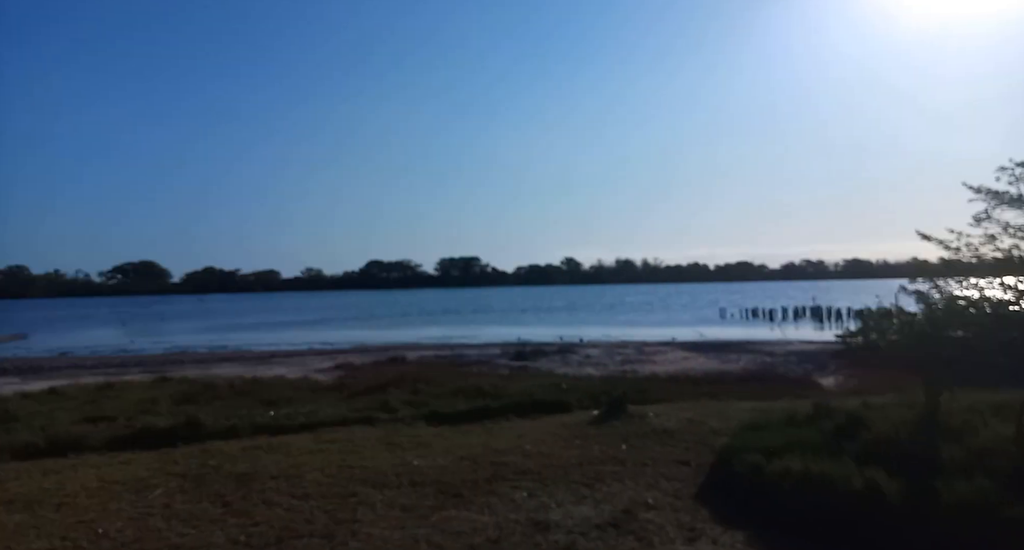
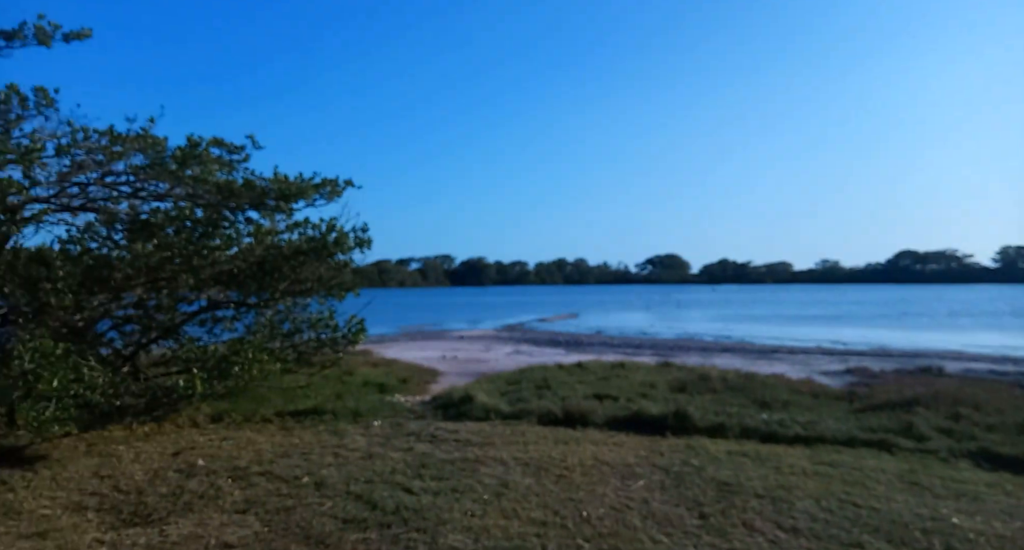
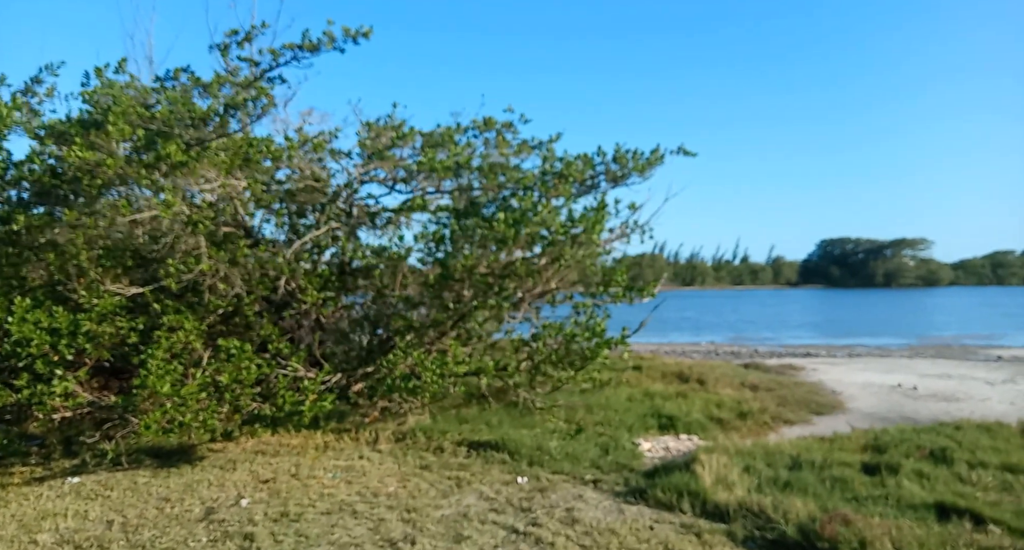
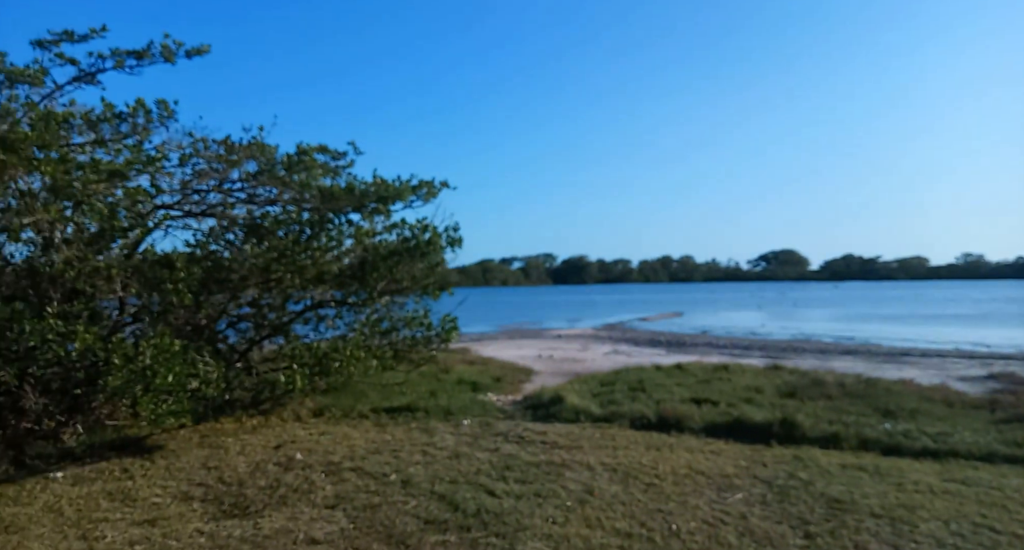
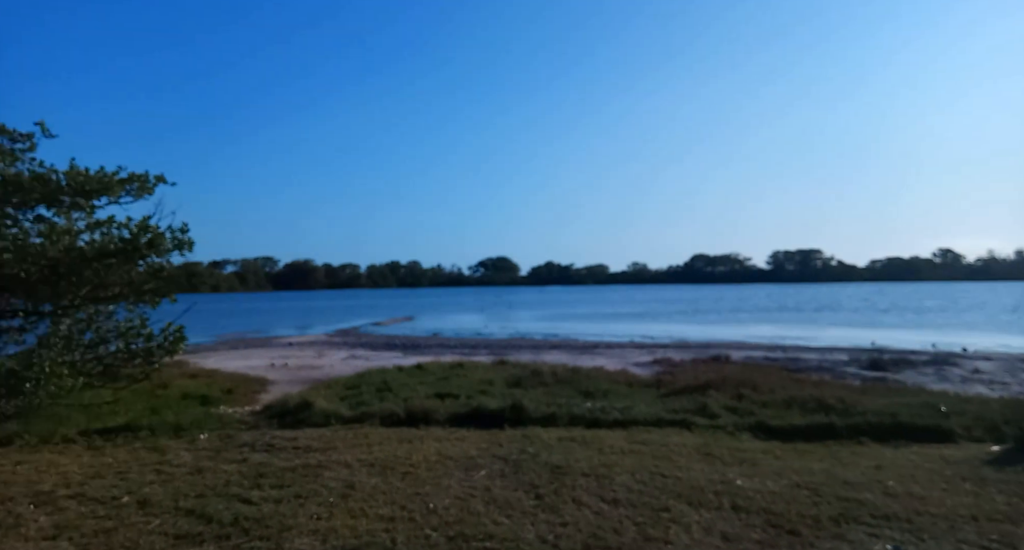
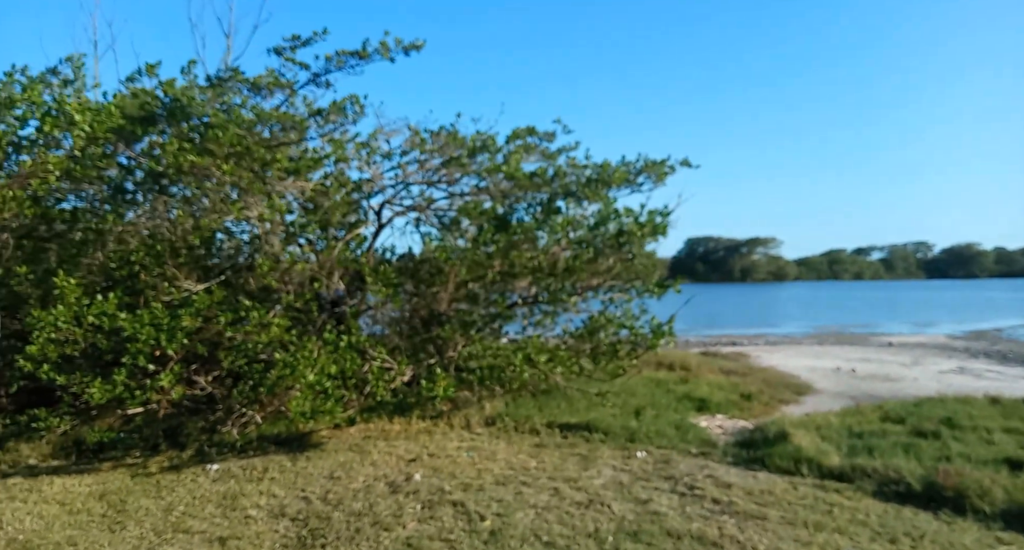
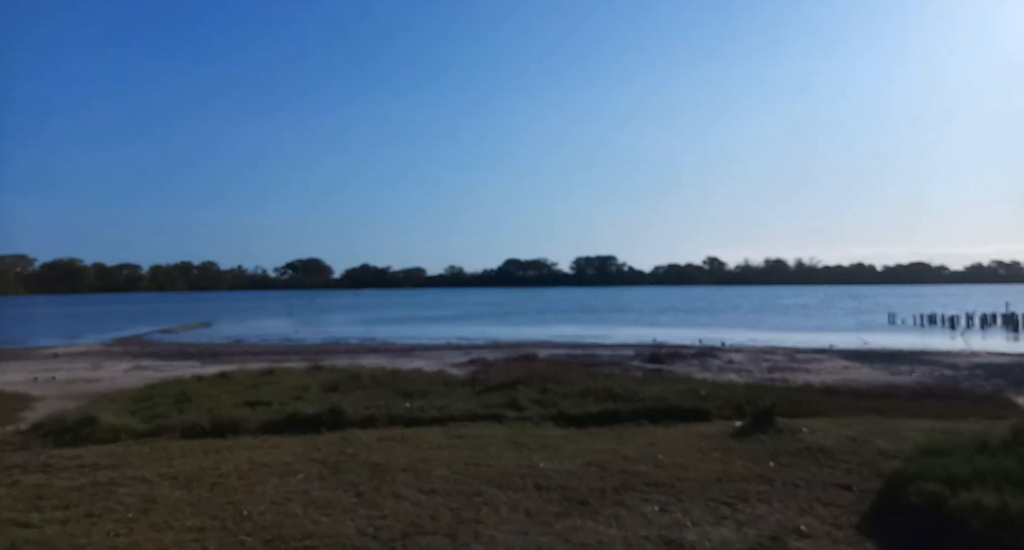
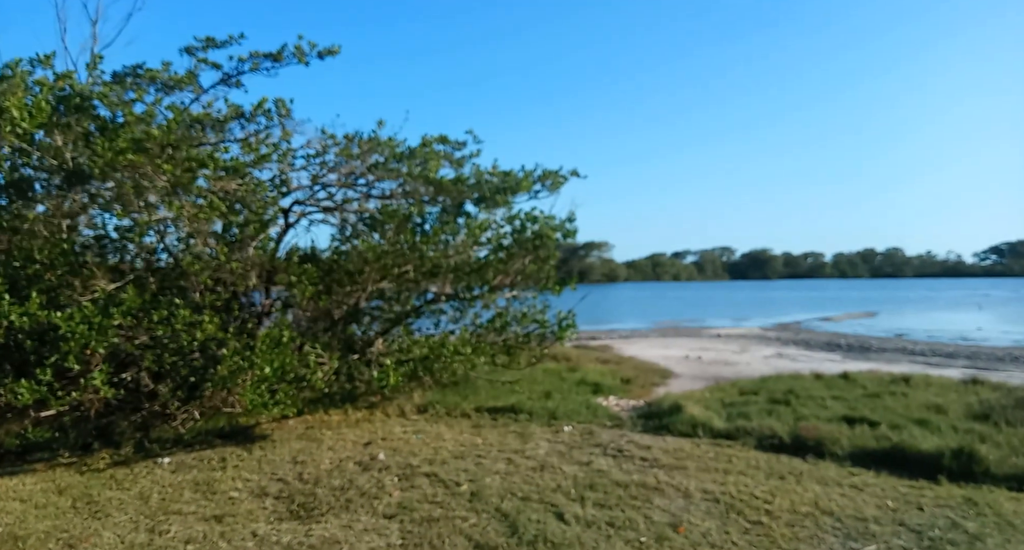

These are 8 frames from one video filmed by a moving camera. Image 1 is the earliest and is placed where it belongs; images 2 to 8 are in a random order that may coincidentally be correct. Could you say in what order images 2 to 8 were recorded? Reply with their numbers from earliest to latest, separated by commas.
7, 5, 2, 4, 8, 6, 3
